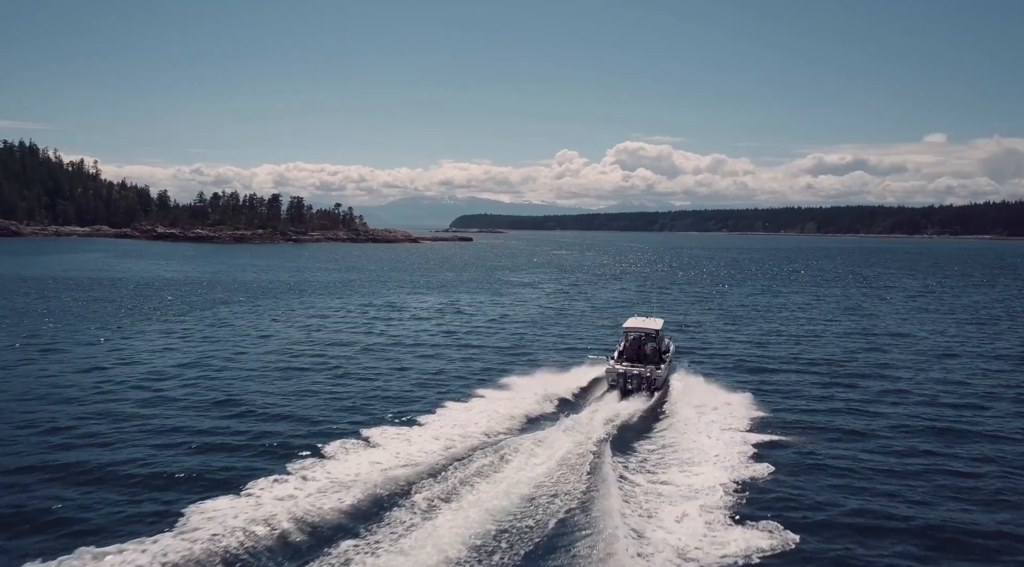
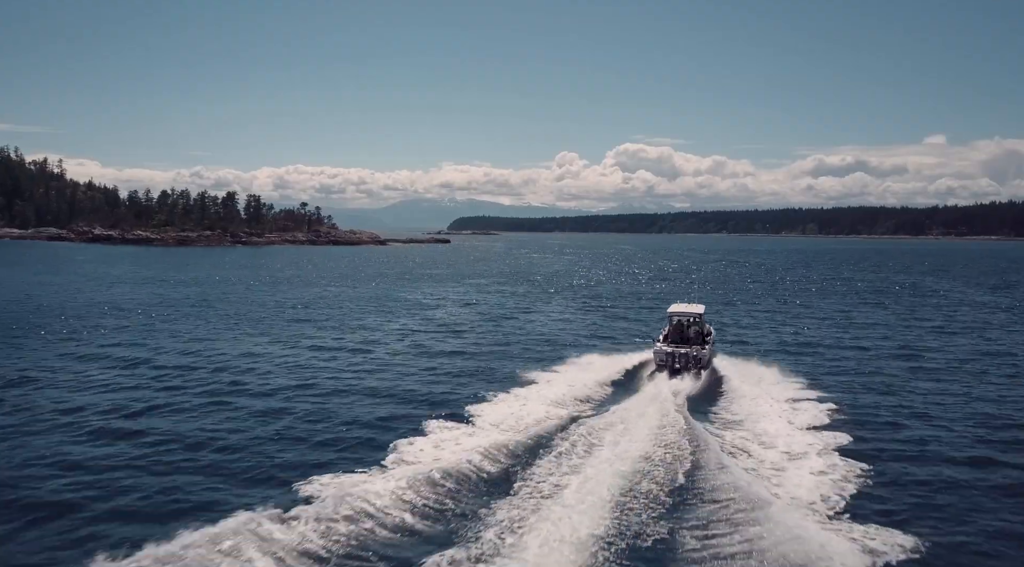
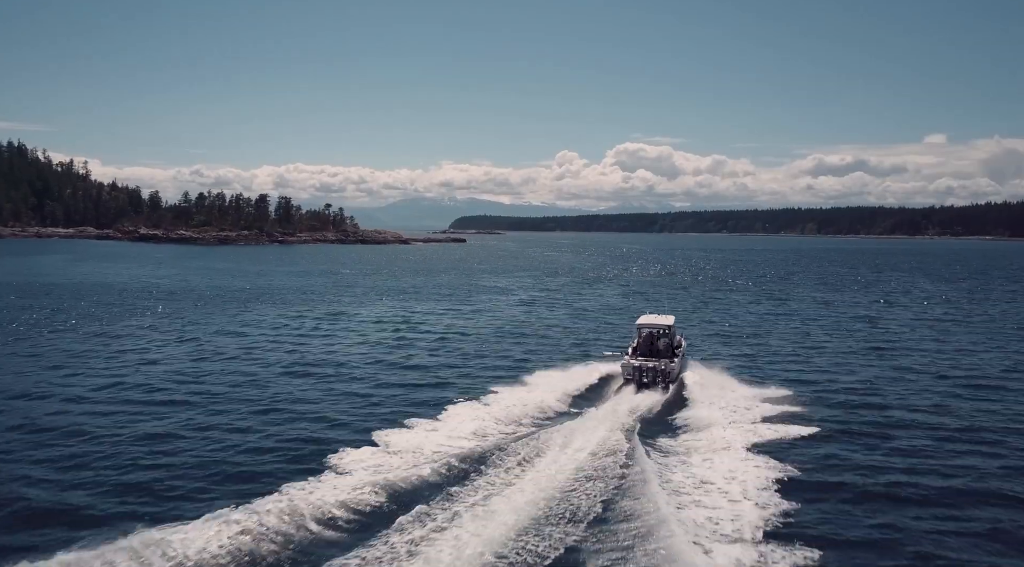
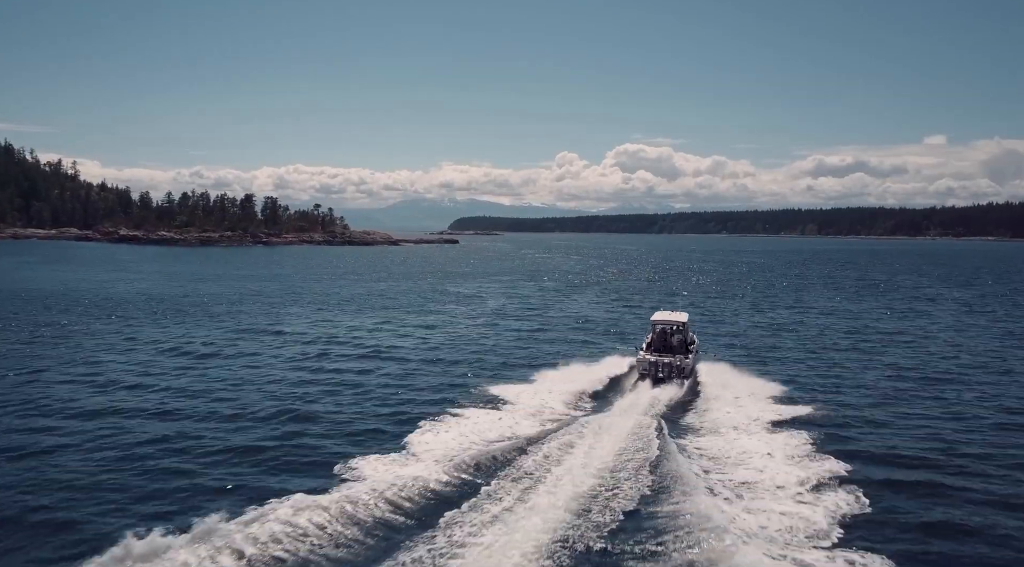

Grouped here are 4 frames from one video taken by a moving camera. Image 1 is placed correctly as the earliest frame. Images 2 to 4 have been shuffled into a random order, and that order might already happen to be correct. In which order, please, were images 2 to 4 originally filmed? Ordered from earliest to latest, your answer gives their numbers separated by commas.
3, 4, 2
